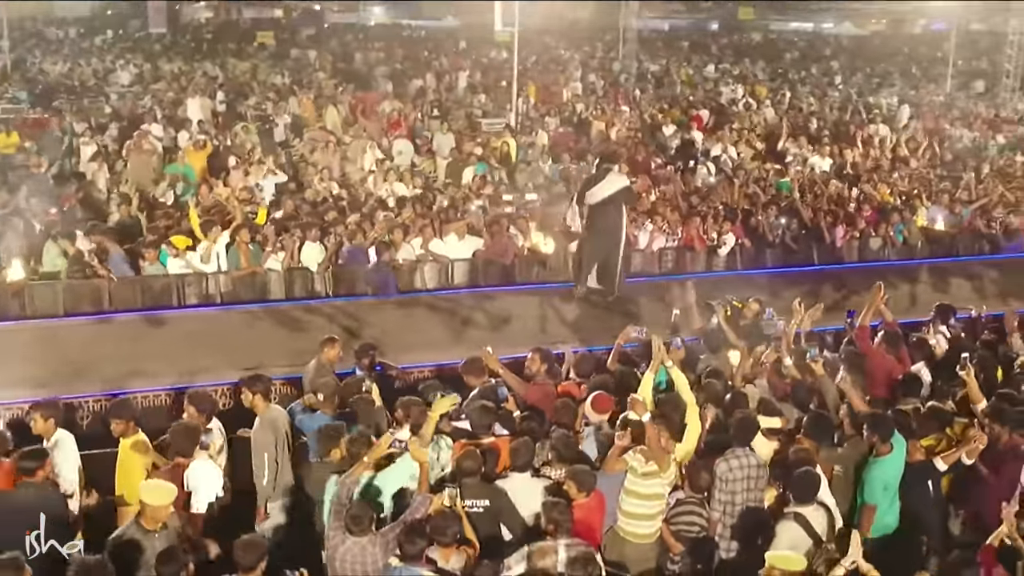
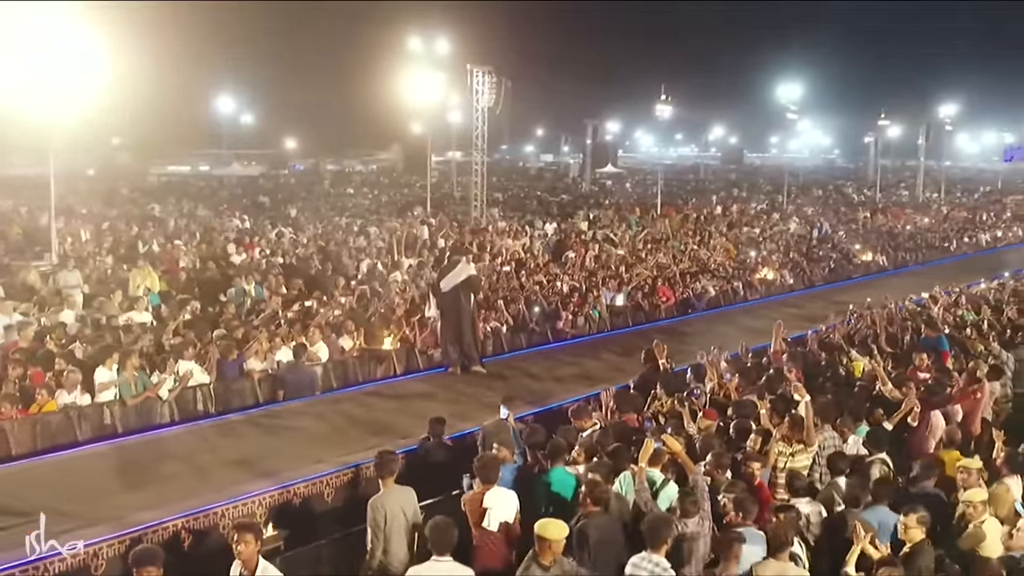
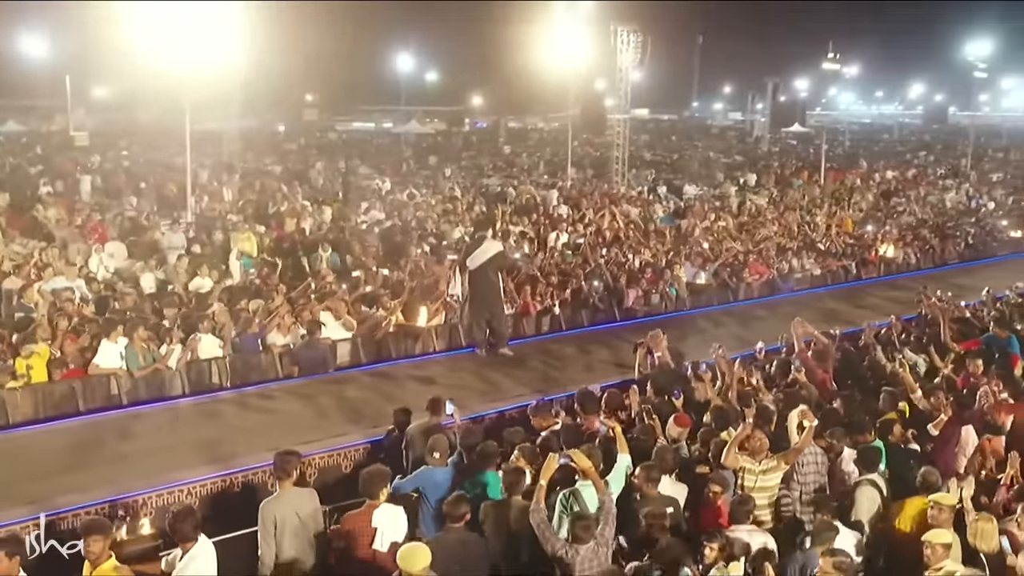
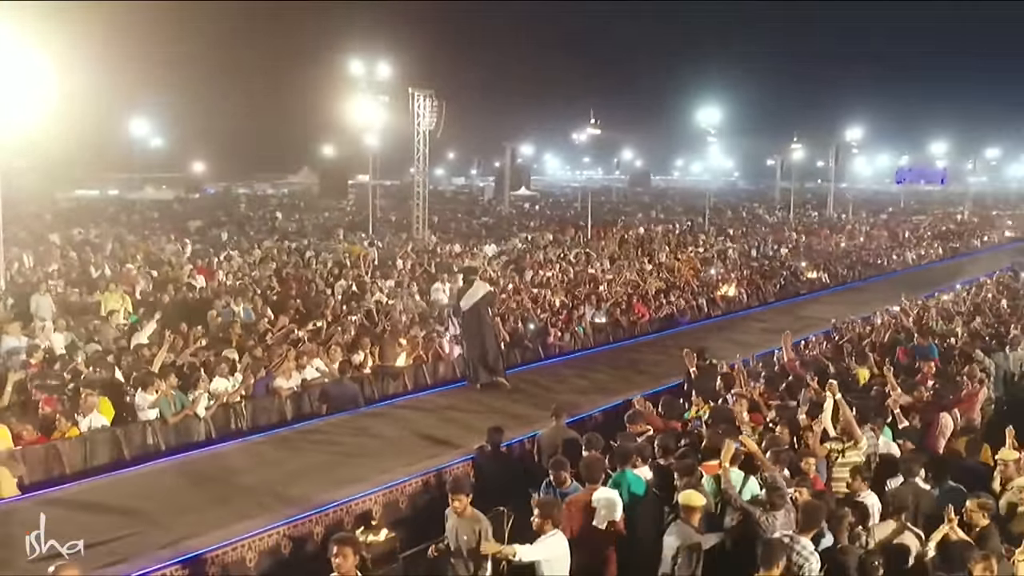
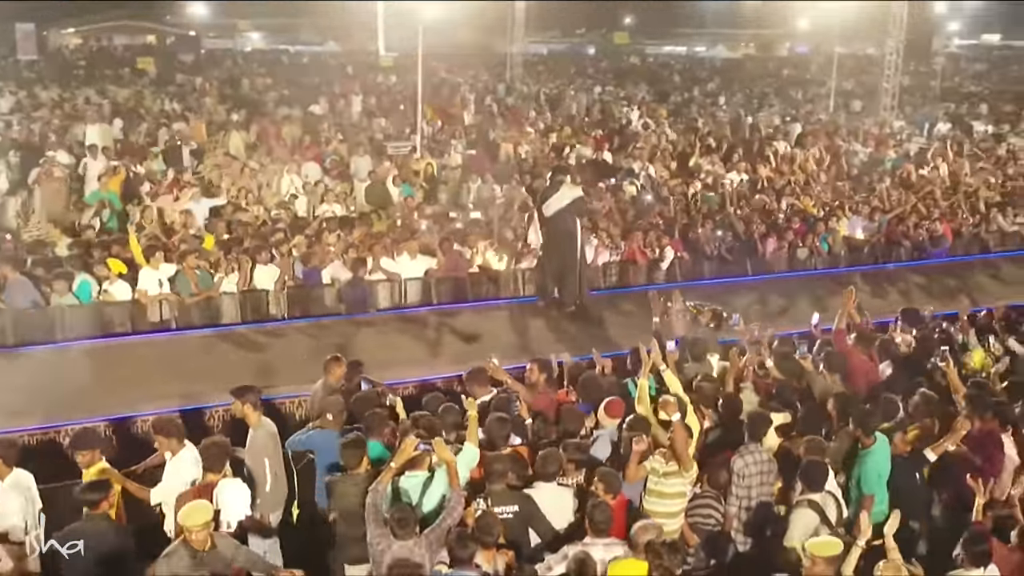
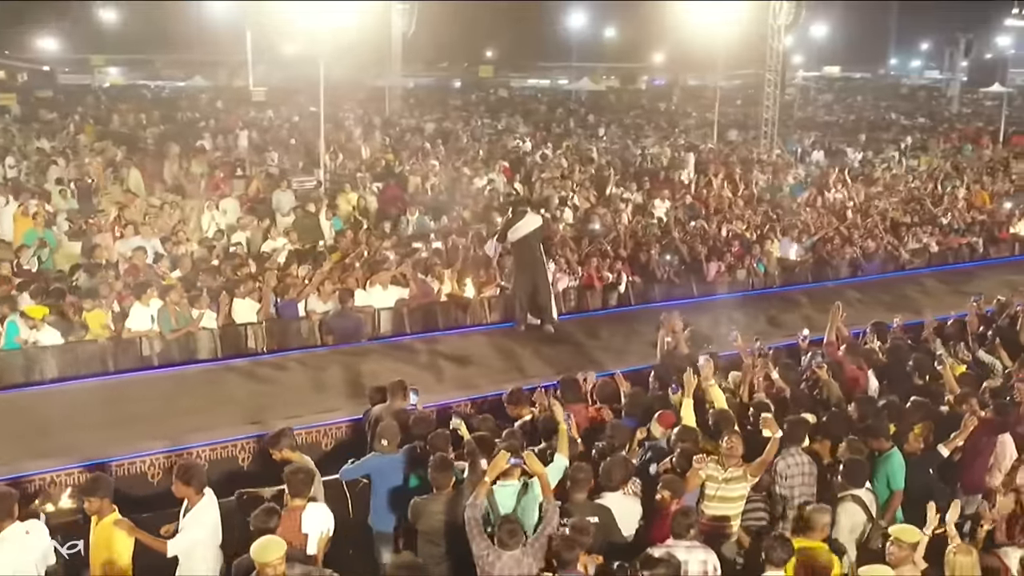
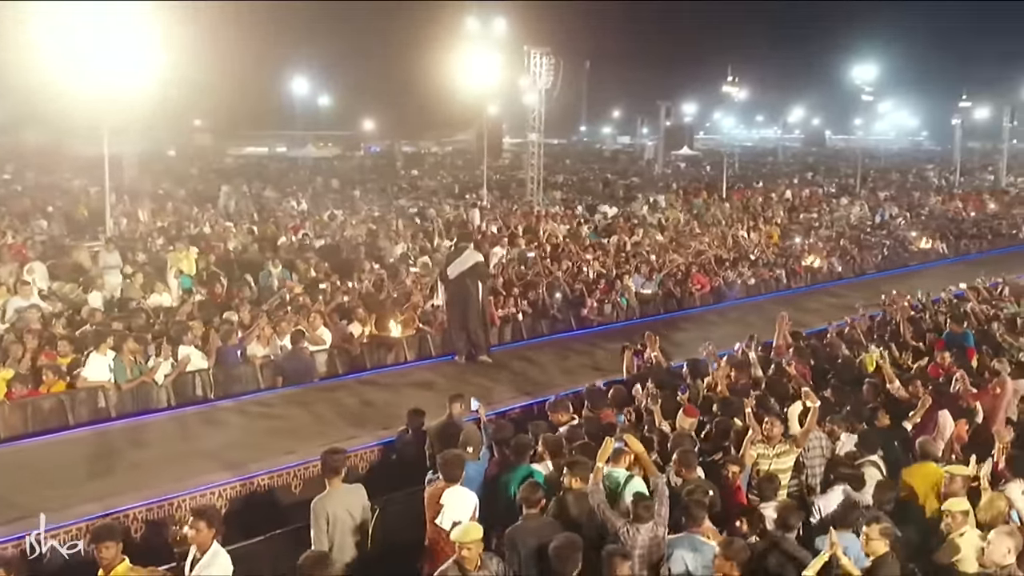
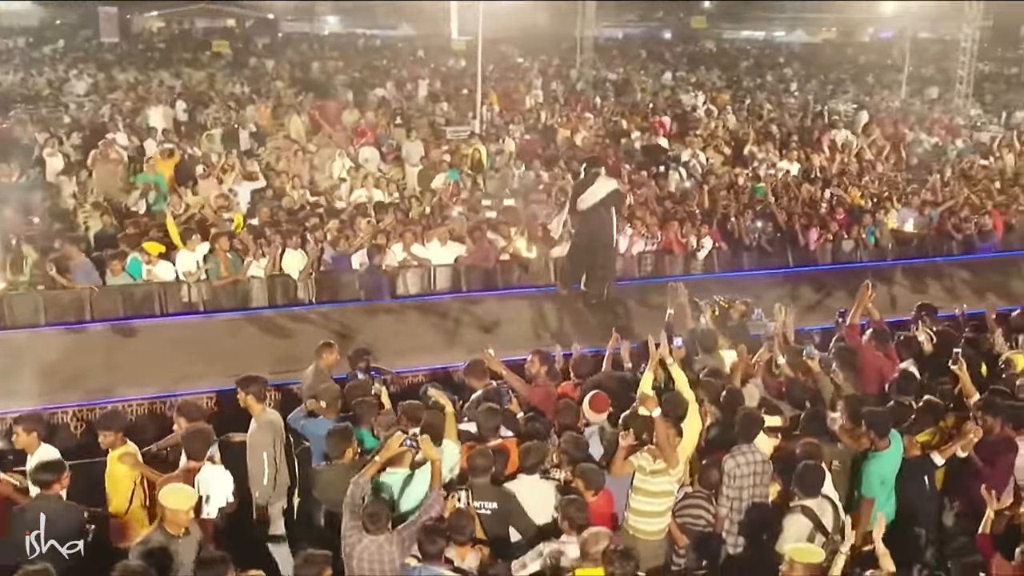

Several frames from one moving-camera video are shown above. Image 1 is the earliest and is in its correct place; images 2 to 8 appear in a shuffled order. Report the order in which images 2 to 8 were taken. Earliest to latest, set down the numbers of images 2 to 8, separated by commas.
8, 5, 6, 3, 7, 2, 4
